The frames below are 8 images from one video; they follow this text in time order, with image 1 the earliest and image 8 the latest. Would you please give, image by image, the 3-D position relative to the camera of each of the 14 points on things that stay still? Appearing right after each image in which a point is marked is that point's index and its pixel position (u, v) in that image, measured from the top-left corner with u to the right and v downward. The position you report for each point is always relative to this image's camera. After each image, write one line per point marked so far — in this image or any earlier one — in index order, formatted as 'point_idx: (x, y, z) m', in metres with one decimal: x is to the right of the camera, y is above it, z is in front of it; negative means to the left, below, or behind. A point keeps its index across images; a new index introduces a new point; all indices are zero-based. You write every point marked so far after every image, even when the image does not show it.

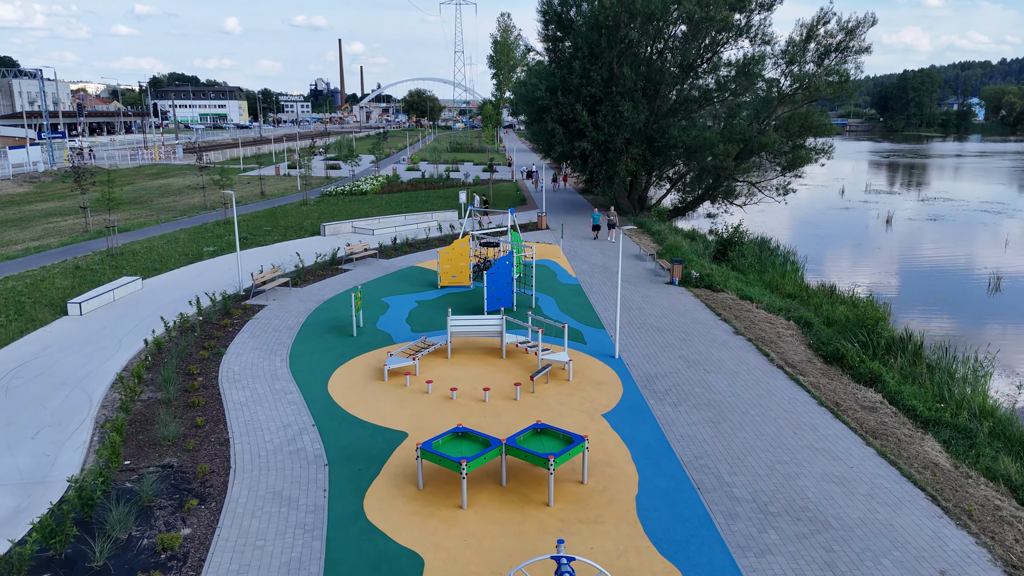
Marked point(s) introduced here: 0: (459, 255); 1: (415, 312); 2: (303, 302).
0: (-1.4, +0.9, +19.5) m
1: (-2.3, -0.6, +17.1) m
2: (-5.1, -0.4, +17.7) m
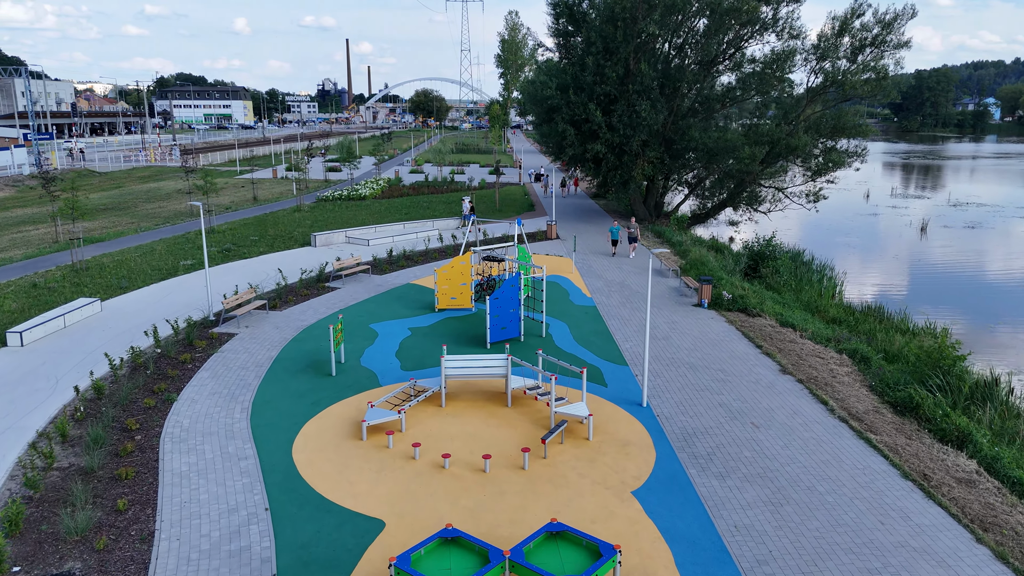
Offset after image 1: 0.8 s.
0: (-1.2, +0.3, +17.2) m
1: (-2.1, -1.1, +14.8) m
2: (-4.9, -0.9, +15.4) m
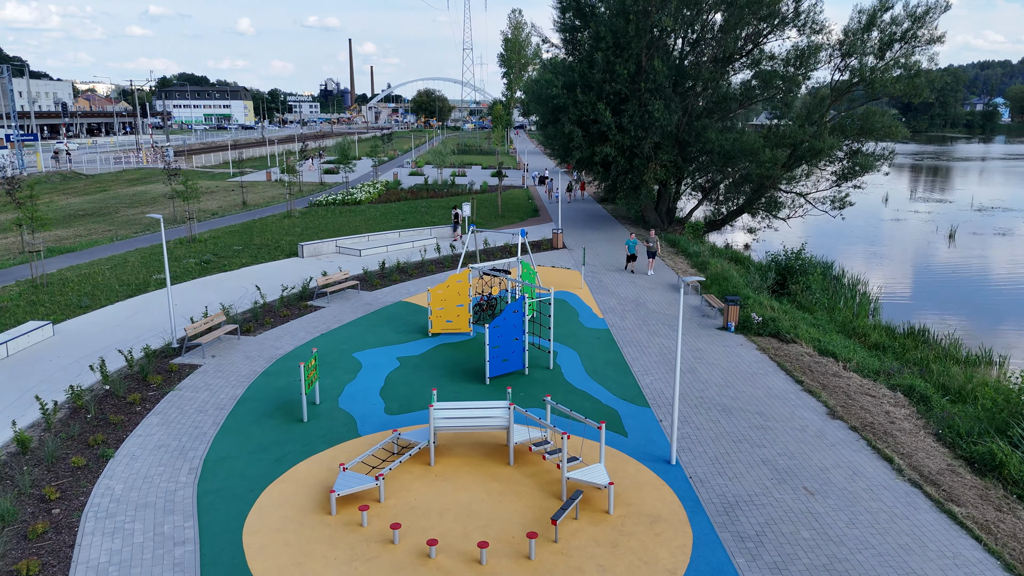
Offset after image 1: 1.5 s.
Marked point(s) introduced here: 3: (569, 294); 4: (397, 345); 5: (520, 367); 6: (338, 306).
0: (-1.2, -0.1, +15.3) m
1: (-2.1, -1.6, +12.9) m
2: (-4.9, -1.4, +13.5) m
3: (+1.4, -0.2, +18.6) m
4: (-2.3, -1.2, +14.7) m
5: (+0.2, -1.4, +13.2) m
6: (-4.2, -0.4, +17.8) m
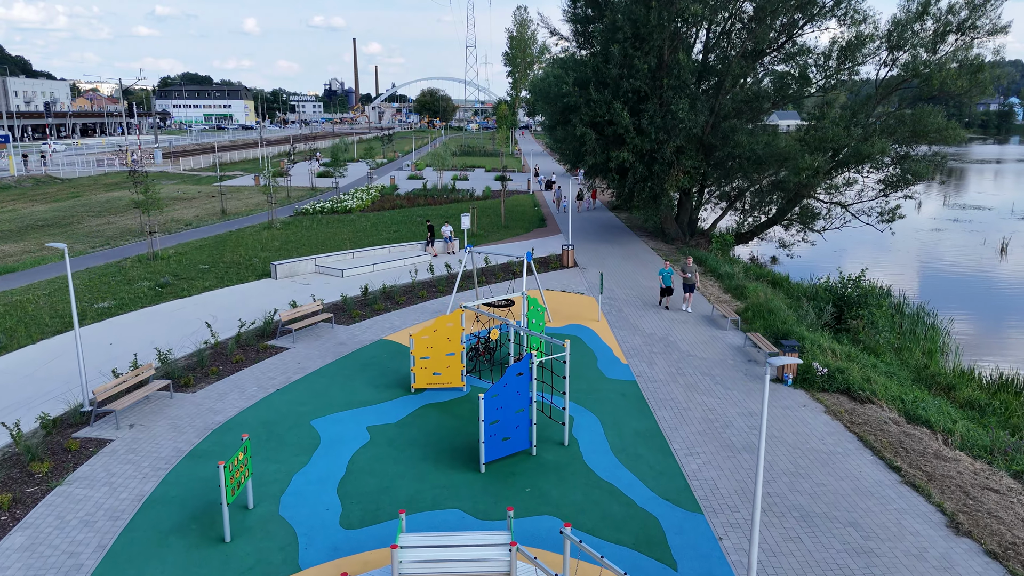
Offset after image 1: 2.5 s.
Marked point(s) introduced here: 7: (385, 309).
0: (-1.1, -0.9, +12.2) m
1: (-2.0, -2.3, +9.8) m
2: (-4.8, -2.1, +10.5) m
3: (+1.5, -1.0, +15.5) m
4: (-2.3, -1.9, +11.6) m
5: (+0.2, -2.2, +10.1) m
6: (-4.2, -1.2, +14.7) m
7: (-3.1, -0.5, +17.7) m
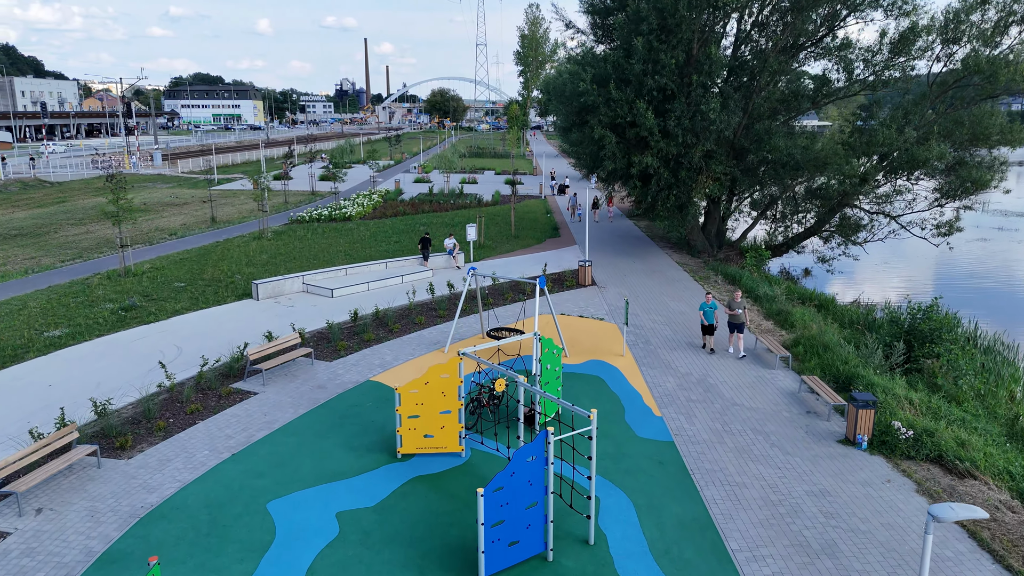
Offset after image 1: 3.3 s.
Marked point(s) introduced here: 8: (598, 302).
0: (-1.0, -1.4, +9.9) m
1: (-1.9, -2.9, +7.5) m
2: (-4.7, -2.6, +8.2) m
3: (+1.7, -1.5, +13.2) m
4: (-2.1, -2.5, +9.3) m
5: (+0.3, -2.7, +7.8) m
6: (-4.0, -1.7, +12.4) m
7: (-2.9, -1.1, +15.4) m
8: (+2.2, -0.4, +18.3) m
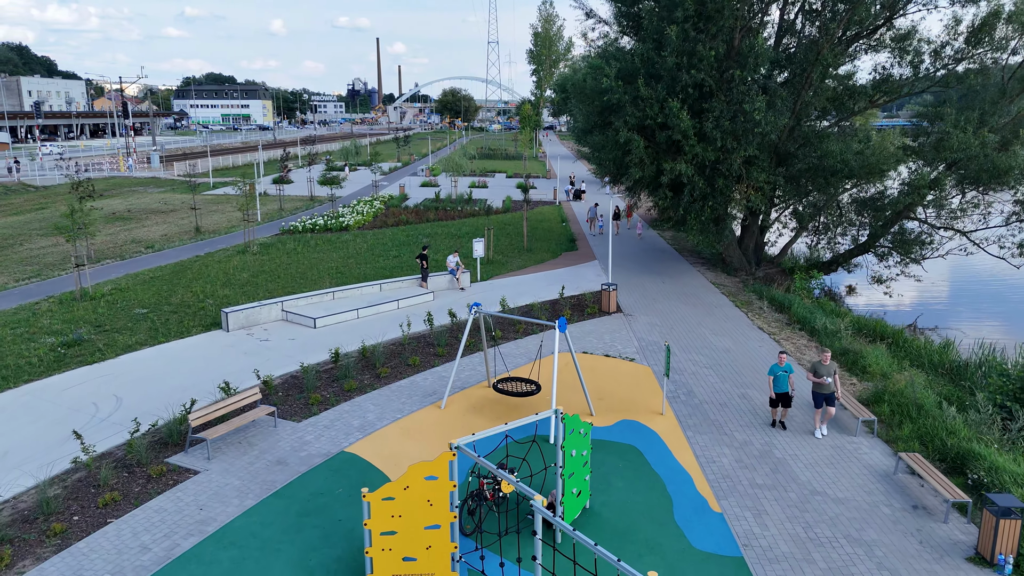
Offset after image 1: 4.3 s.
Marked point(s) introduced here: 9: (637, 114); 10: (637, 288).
0: (-0.9, -2.1, +7.2) m
1: (-1.8, -3.5, +4.8) m
2: (-4.6, -3.3, +5.5) m
3: (+1.9, -2.2, +10.4) m
4: (-2.0, -3.1, +6.6) m
5: (+0.4, -3.4, +5.0) m
6: (-3.8, -2.4, +9.8) m
7: (-2.6, -1.7, +12.7) m
8: (+2.4, -1.0, +15.5) m
9: (+3.2, +4.4, +18.7) m
10: (+3.3, 0.0, +19.5) m
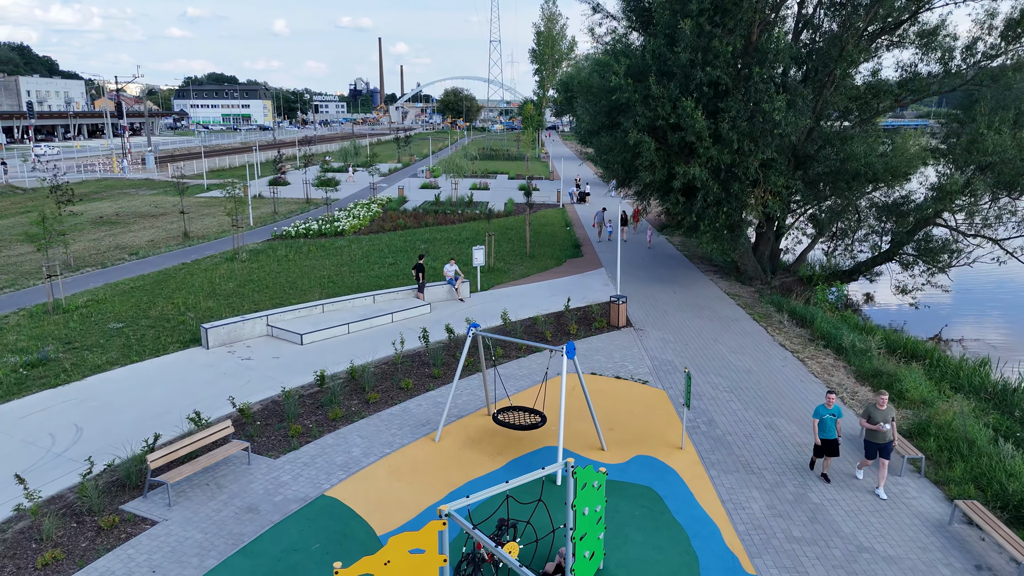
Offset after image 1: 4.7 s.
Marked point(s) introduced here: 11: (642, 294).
0: (-0.8, -2.4, +6.0) m
1: (-1.8, -3.8, +3.6) m
2: (-4.6, -3.6, +4.4) m
3: (+1.9, -2.5, +9.2) m
4: (-2.0, -3.4, +5.4) m
5: (+0.4, -3.7, +3.8) m
6: (-3.8, -2.6, +8.6) m
7: (-2.6, -2.0, +11.5) m
8: (+2.5, -1.3, +14.3) m
9: (+3.3, +4.2, +17.5) m
10: (+3.4, -0.3, +18.3) m
11: (+3.3, -0.1, +18.8) m
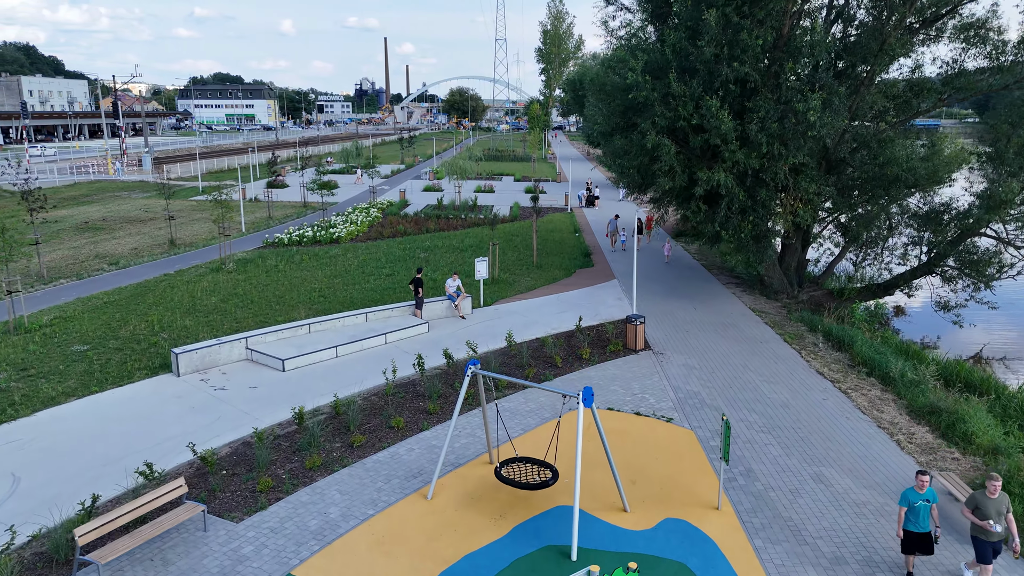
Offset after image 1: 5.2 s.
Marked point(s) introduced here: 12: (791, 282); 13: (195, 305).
0: (-0.8, -2.7, +4.4) m
1: (-1.8, -4.2, +2.1) m
2: (-4.6, -3.9, +2.9) m
3: (+2.0, -2.9, +7.7) m
4: (-2.0, -3.8, +3.9) m
5: (+0.4, -4.1, +2.3) m
6: (-3.7, -3.0, +7.1) m
7: (-2.5, -2.4, +10.0) m
8: (+2.6, -1.7, +12.8) m
9: (+3.4, +3.8, +16.0) m
10: (+3.5, -0.7, +16.7) m
11: (+3.5, -0.5, +17.3) m
12: (+7.5, +0.1, +19.6) m
13: (-7.5, -0.4, +17.4) m
